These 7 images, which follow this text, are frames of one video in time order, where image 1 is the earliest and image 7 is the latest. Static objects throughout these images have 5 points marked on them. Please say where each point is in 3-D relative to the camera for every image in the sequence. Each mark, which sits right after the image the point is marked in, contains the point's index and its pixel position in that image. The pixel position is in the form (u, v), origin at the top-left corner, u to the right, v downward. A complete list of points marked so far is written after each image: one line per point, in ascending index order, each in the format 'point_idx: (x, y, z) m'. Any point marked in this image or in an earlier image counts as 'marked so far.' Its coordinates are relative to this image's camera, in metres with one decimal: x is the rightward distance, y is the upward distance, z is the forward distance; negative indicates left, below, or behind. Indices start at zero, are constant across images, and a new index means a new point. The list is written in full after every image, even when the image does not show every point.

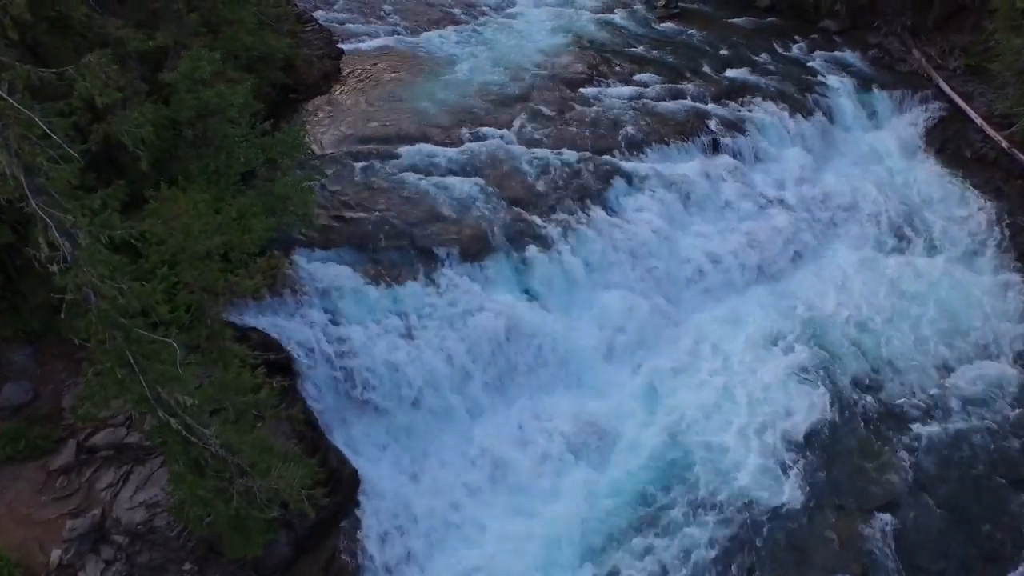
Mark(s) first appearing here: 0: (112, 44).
0: (-12.7, +7.7, +9.8) m
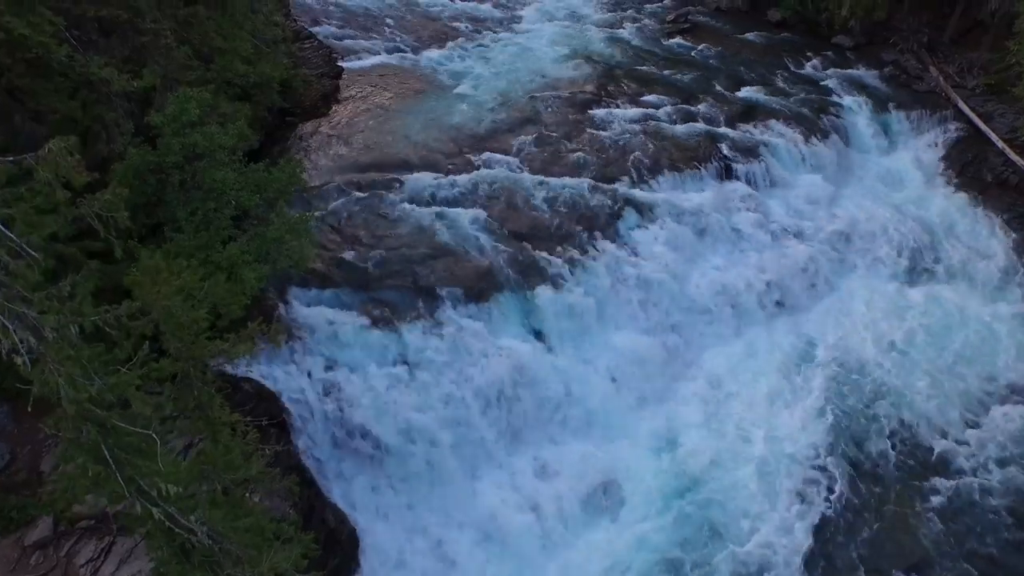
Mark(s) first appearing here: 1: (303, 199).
0: (-12.4, +6.1, +9.2) m
1: (-9.1, +3.9, +13.6) m
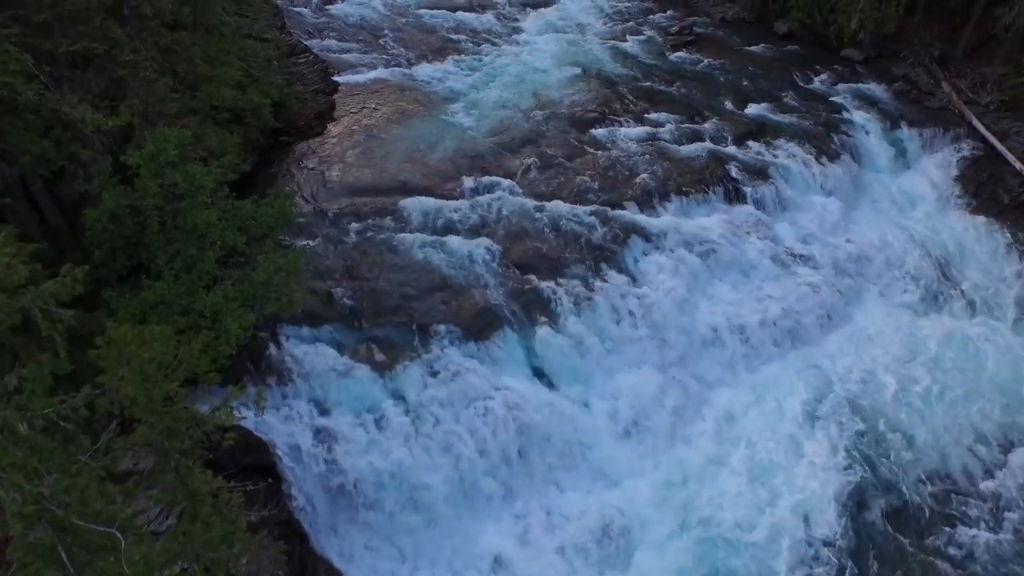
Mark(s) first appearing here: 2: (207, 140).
0: (-12.4, +4.7, +8.6) m
1: (-9.1, +2.5, +13.0) m
2: (-10.8, +5.2, +10.9) m
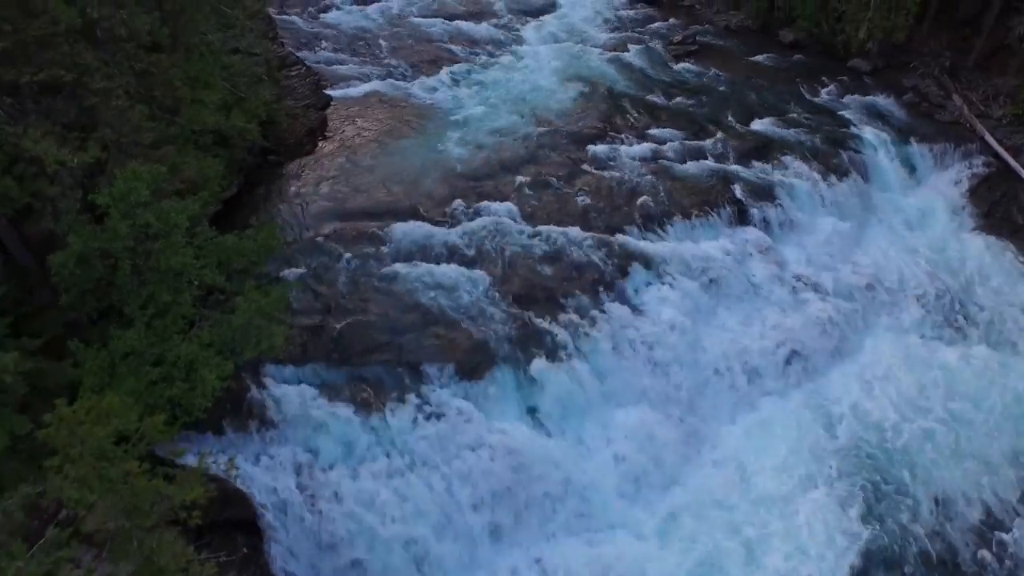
0: (-12.6, +3.4, +8.1) m
1: (-9.2, +1.2, +12.5) m
2: (-10.9, +3.9, +10.3) m
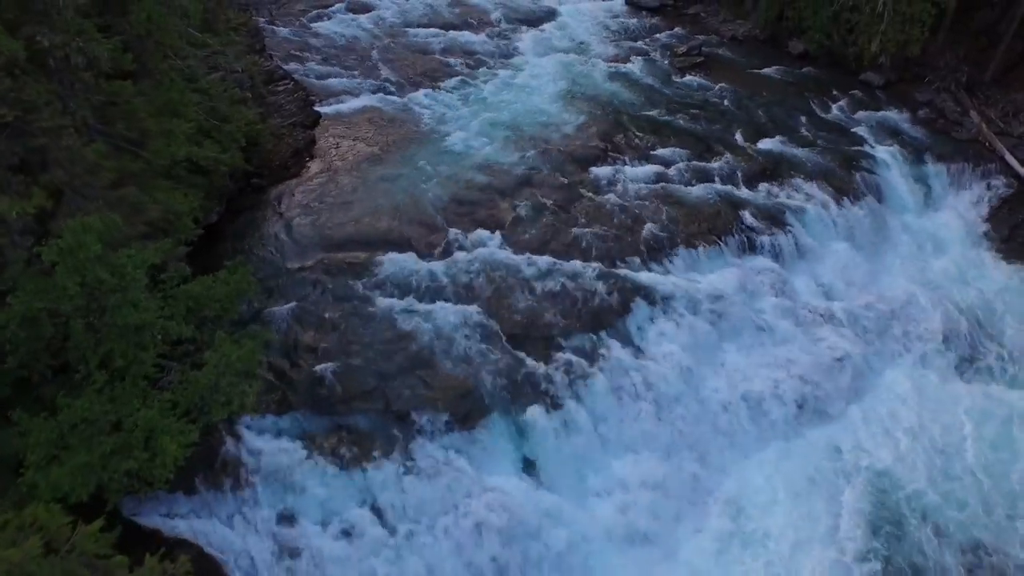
0: (-12.8, +1.9, +7.3) m
1: (-9.4, -0.3, +11.7) m
2: (-11.1, +2.4, +9.6) m
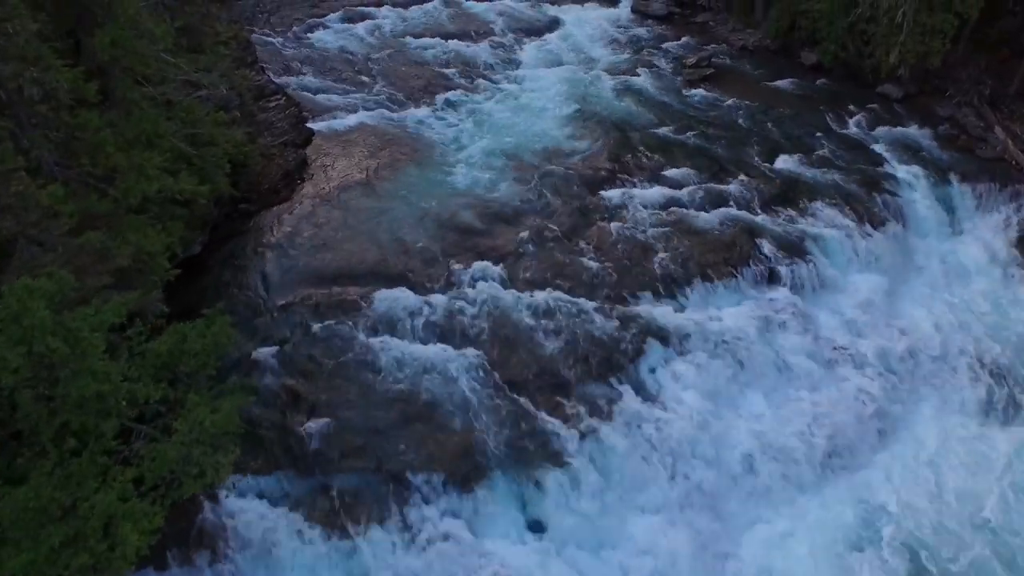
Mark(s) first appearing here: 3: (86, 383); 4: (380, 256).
0: (-12.6, +0.5, +6.4) m
1: (-9.3, -1.7, +10.9) m
2: (-11.0, +0.9, +8.7) m
3: (-9.4, -2.1, +6.9) m
4: (-5.3, +1.2, +12.6) m
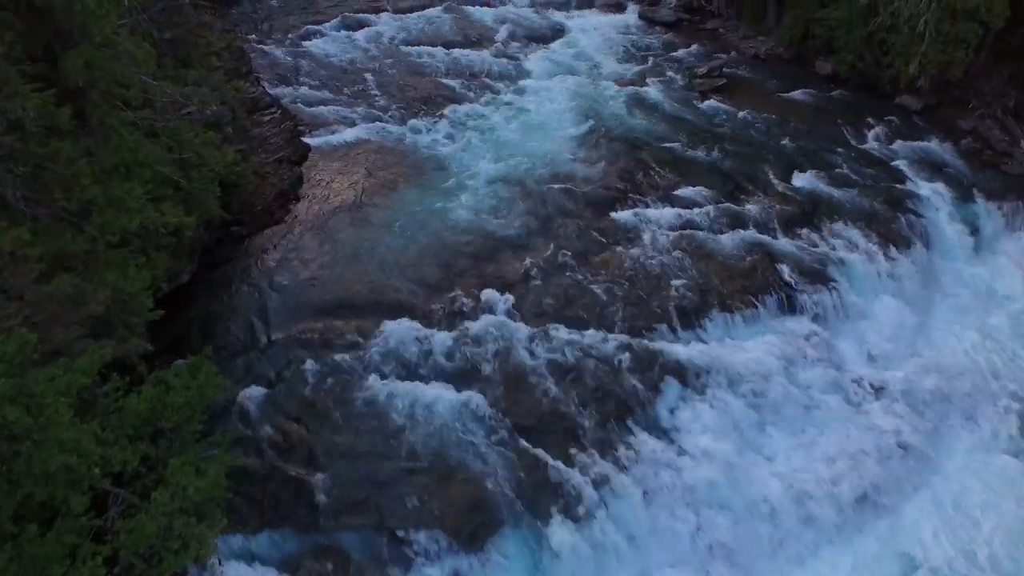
0: (-12.3, -0.8, +5.7) m
1: (-9.0, -3.0, +10.1) m
2: (-10.7, -0.3, +7.9) m
3: (-9.1, -3.4, +6.1) m
4: (-5.0, 0.0, +11.9) m
